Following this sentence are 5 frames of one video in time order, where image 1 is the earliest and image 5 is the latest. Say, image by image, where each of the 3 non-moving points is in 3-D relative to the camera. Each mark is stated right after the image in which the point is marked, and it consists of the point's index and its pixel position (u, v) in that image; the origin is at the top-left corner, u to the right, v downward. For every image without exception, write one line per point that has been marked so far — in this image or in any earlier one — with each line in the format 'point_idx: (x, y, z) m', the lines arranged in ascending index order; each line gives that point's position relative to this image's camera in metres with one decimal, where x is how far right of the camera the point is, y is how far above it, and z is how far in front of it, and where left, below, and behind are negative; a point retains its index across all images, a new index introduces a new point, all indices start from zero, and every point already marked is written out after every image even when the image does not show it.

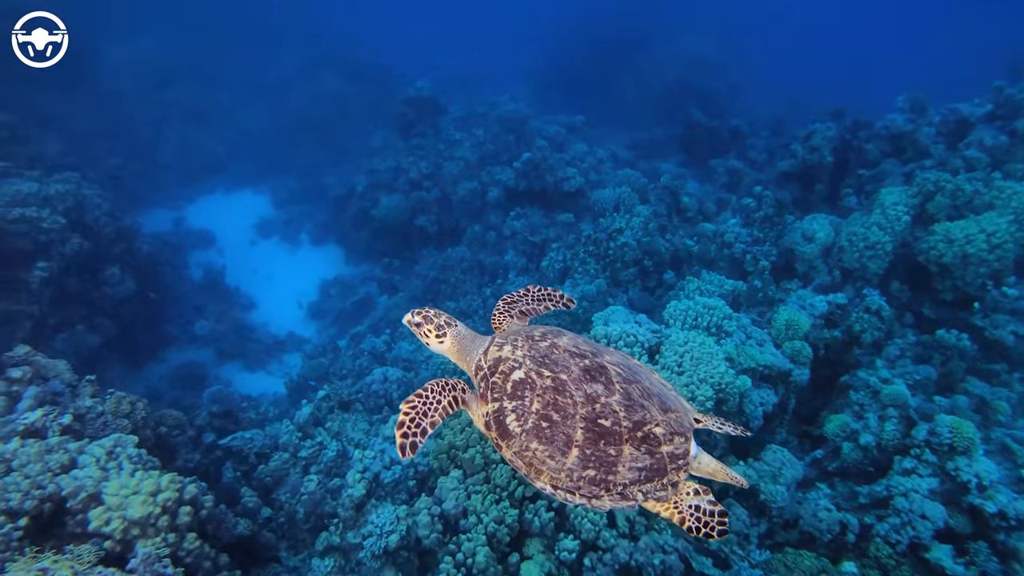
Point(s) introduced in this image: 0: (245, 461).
0: (-3.3, -2.1, +7.8) m
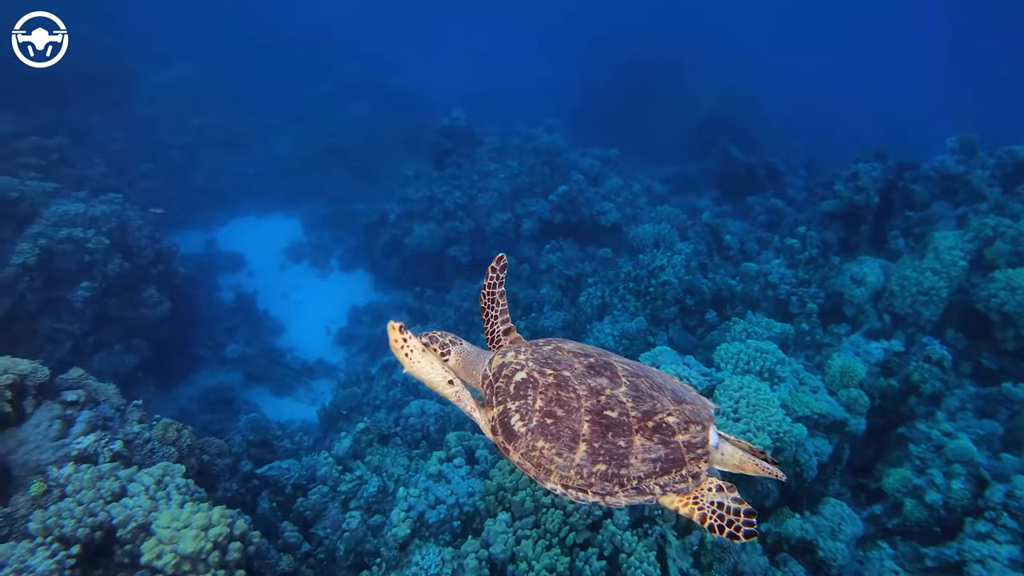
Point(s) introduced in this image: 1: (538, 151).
0: (-2.8, -2.5, +7.7) m
1: (+0.8, +3.5, +16.4) m
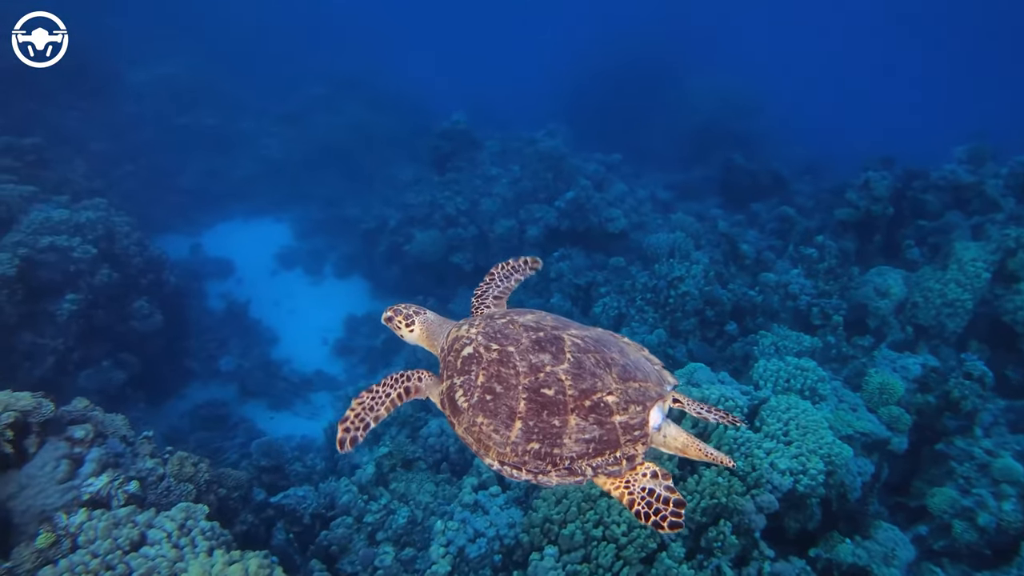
0: (-2.4, -2.6, +7.2) m
1: (+0.8, +3.4, +16.1) m
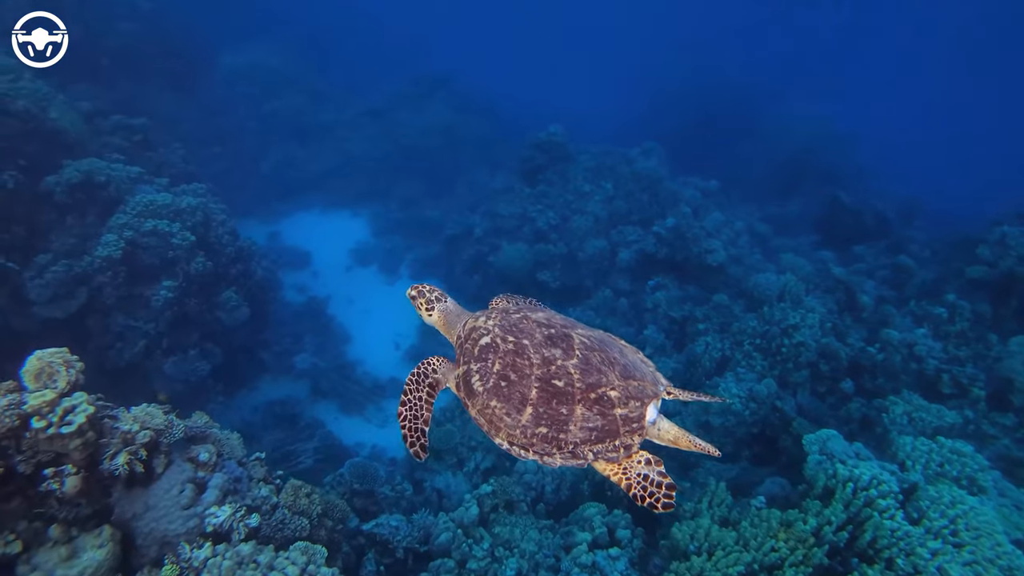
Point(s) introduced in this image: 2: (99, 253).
0: (-1.3, -2.9, +6.8) m
1: (+3.0, +2.8, +15.5) m
2: (-6.1, +0.5, +9.4) m
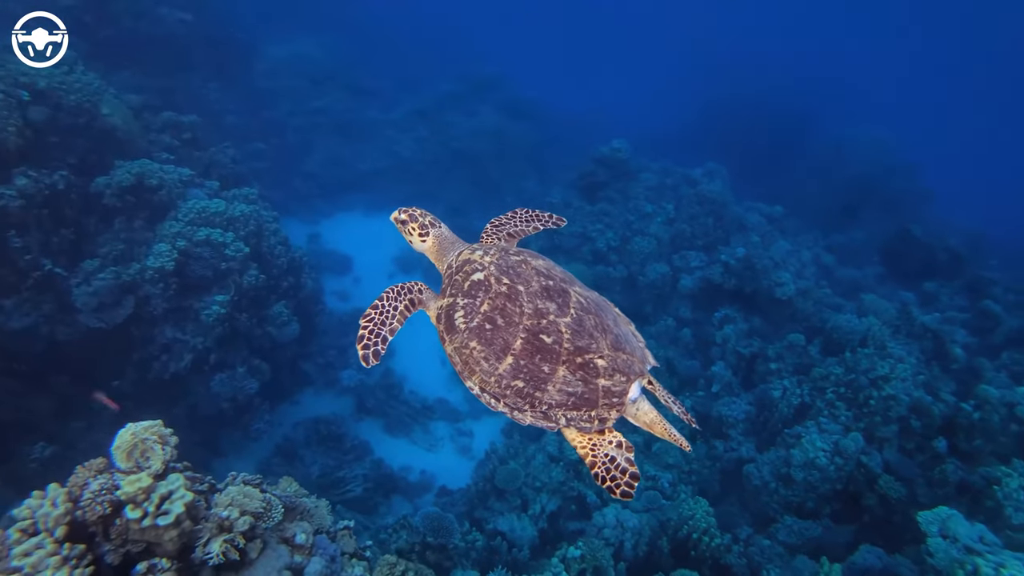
0: (-0.4, -3.3, +6.3) m
1: (+4.2, +2.2, +14.8) m
2: (-5.0, +0.3, +8.9) m
